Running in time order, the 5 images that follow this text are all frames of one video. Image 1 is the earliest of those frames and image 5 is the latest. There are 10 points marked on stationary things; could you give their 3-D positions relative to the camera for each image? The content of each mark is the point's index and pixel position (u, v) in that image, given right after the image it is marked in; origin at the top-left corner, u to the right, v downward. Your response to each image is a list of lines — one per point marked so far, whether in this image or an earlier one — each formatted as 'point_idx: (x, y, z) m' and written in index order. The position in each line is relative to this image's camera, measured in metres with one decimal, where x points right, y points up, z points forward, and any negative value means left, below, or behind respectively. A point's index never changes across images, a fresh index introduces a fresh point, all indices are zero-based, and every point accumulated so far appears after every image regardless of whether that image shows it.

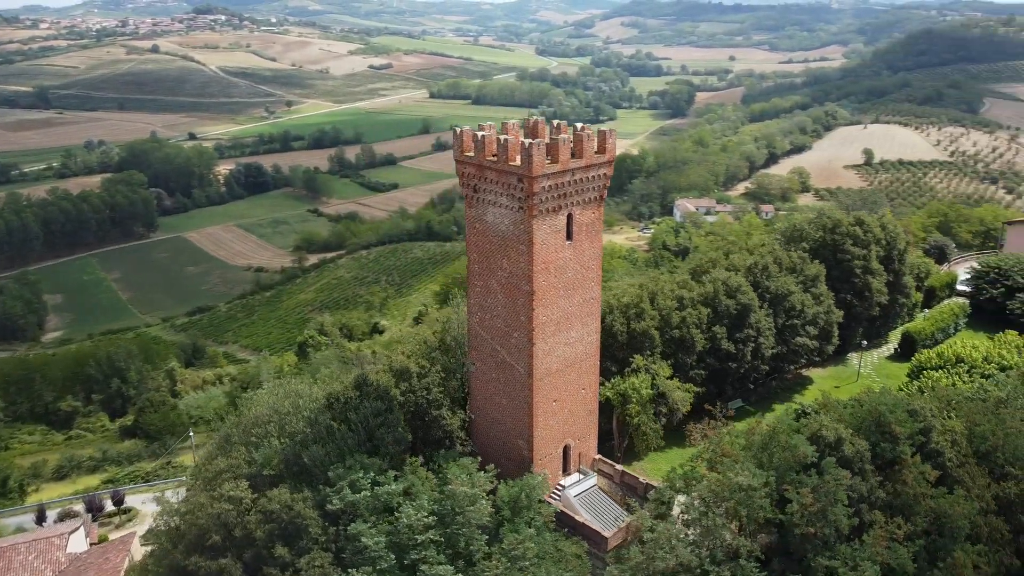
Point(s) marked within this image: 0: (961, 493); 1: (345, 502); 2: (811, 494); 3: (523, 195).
0: (+10.0, -4.5, +17.9) m
1: (-3.5, -4.5, +17.2) m
2: (+6.2, -4.3, +16.8) m
3: (+0.2, +2.0, +17.6) m
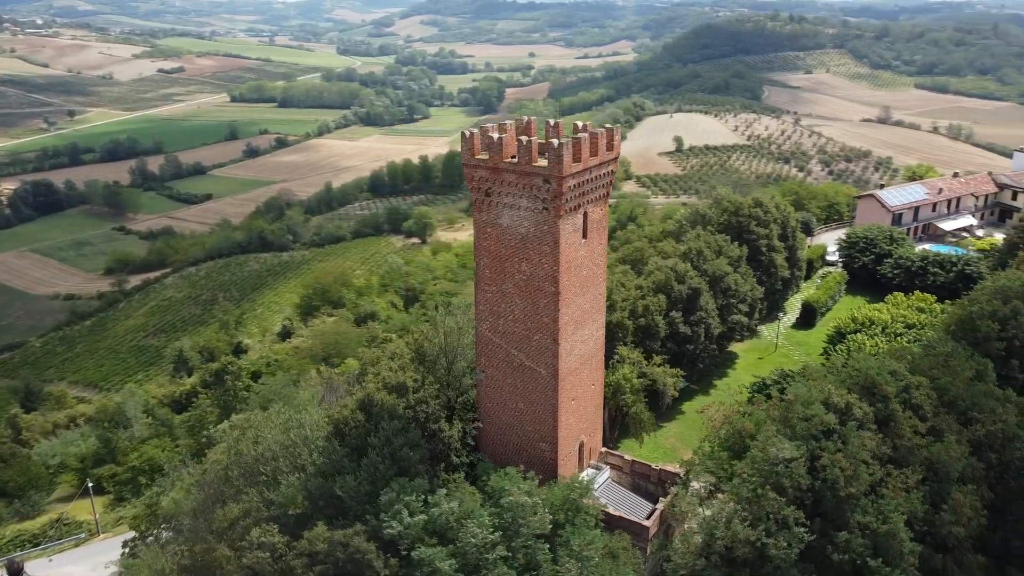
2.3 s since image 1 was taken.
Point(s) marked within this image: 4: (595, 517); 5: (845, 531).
0: (+10.8, -3.7, +20.0) m
1: (-2.2, -4.8, +16.3) m
2: (+7.3, -3.8, +18.1) m
3: (+0.8, +2.0, +17.4) m
4: (+1.8, -5.0, +17.7) m
5: (+7.3, -5.3, +17.8) m
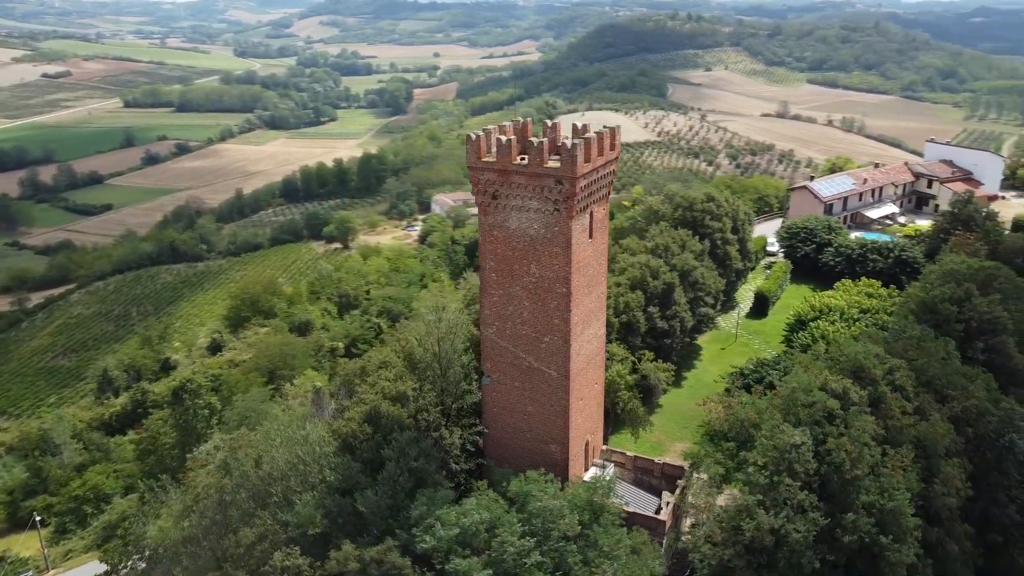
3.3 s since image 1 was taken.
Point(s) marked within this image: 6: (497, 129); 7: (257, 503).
0: (+10.9, -3.4, +21.0) m
1: (-1.5, -5.0, +16.0) m
2: (+7.7, -3.6, +18.8) m
3: (+1.1, +1.9, +17.4) m
4: (+2.3, -5.0, +17.8) m
5: (+7.8, -5.1, +18.4) m
6: (-0.3, +3.7, +18.8) m
7: (-5.7, -4.9, +18.2) m
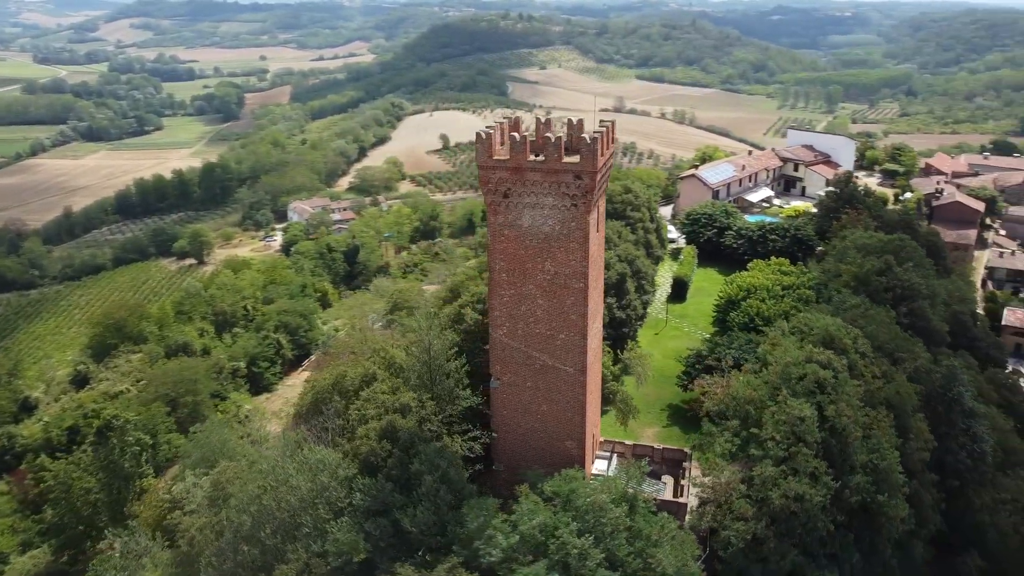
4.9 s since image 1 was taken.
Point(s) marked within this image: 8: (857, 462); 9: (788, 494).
0: (+10.8, -2.6, +22.8) m
1: (-0.3, -5.0, +15.5) m
2: (+8.1, -3.0, +20.0) m
3: (+1.5, +2.1, +17.3) m
4: (+3.1, -4.8, +18.0) m
5: (+8.3, -4.5, +19.7) m
6: (-0.3, +3.7, +18.4) m
7: (-4.9, -5.2, +16.9) m
8: (+8.4, -4.2, +19.7) m
9: (+6.2, -4.7, +18.4) m
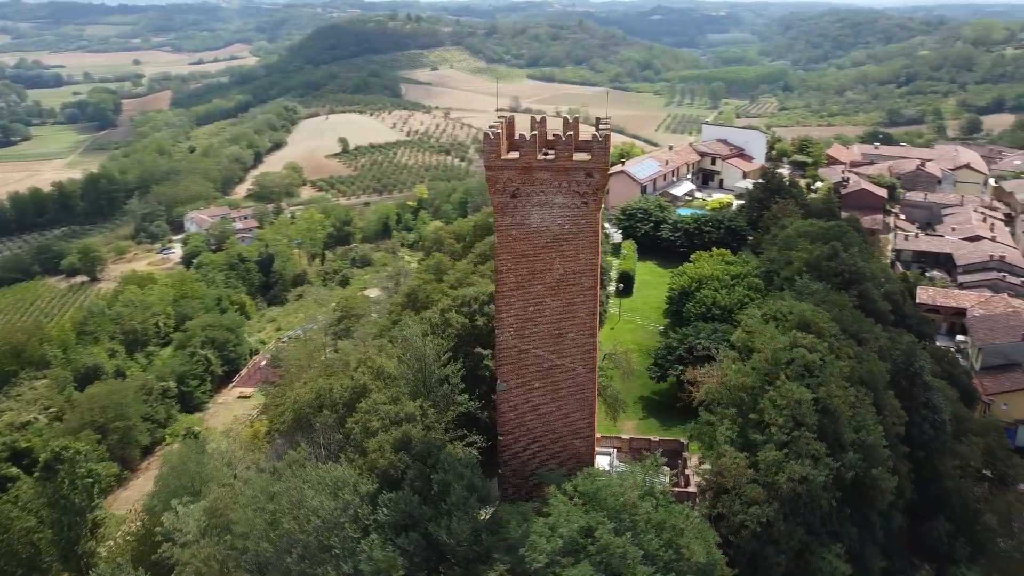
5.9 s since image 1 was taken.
0: (+10.5, -2.1, +23.9) m
1: (+0.5, -5.0, +15.3) m
2: (+8.2, -2.6, +20.8) m
3: (+1.7, +2.1, +17.3) m
4: (+3.6, -4.6, +18.2) m
5: (+8.5, -4.1, +20.5) m
6: (-0.3, +3.6, +18.2) m
7: (-4.2, -5.5, +16.1) m
8: (+8.6, -3.9, +20.6) m
9: (+6.6, -4.4, +19.0) m
